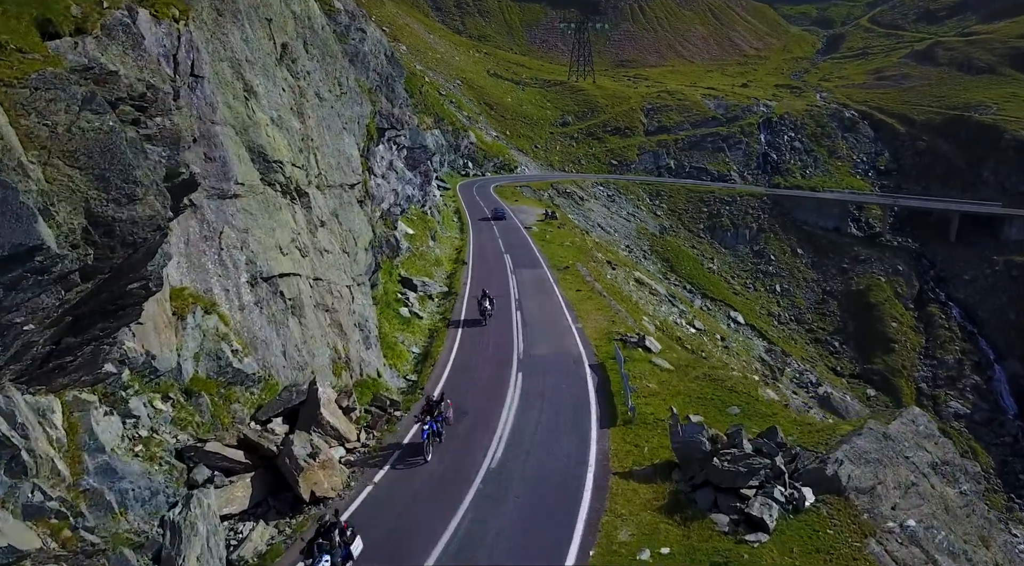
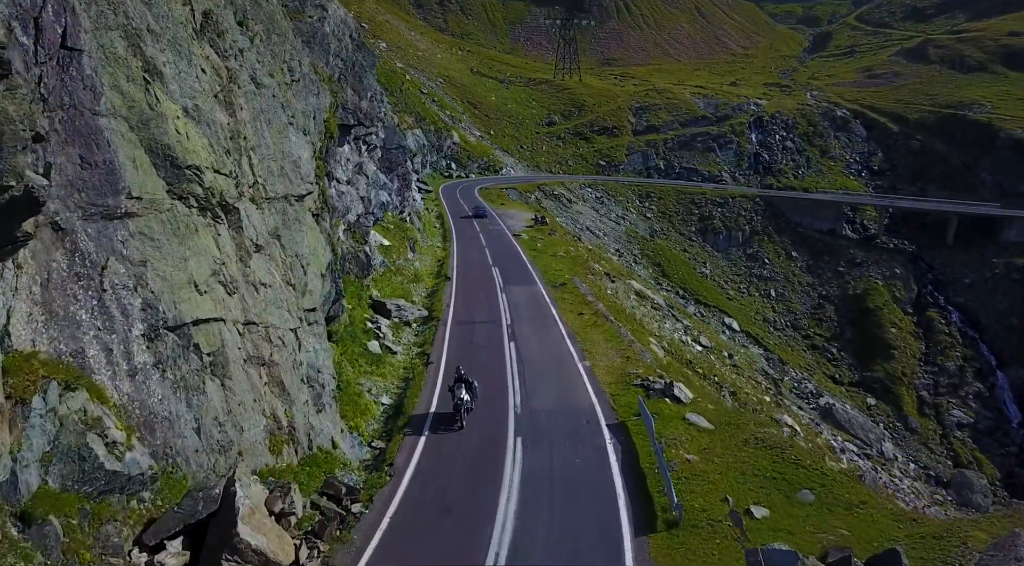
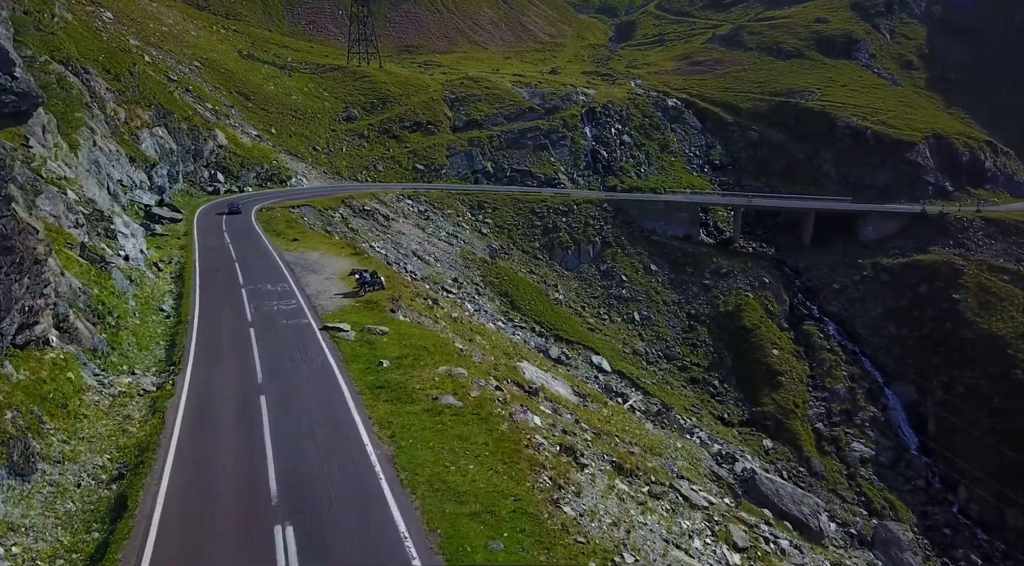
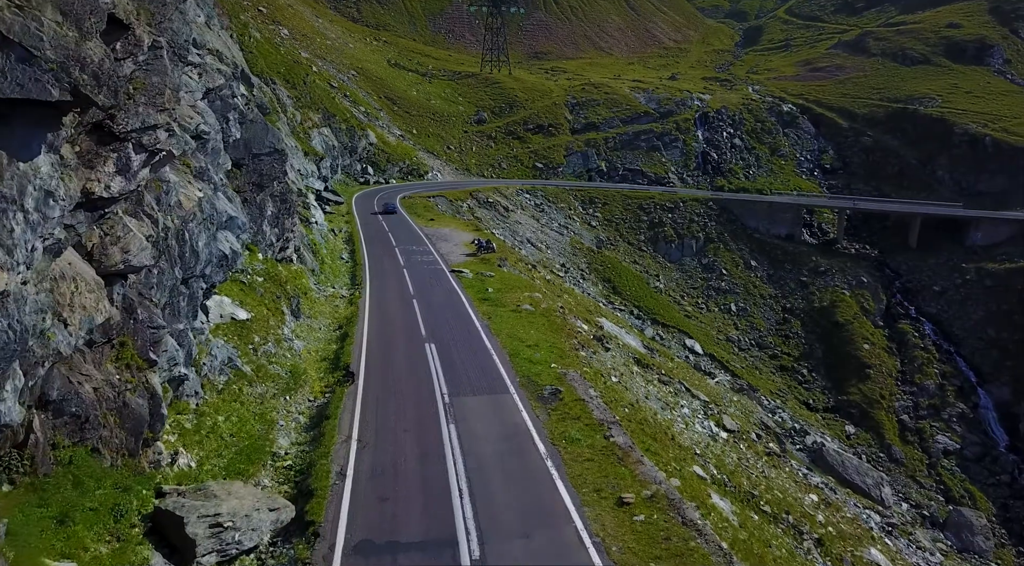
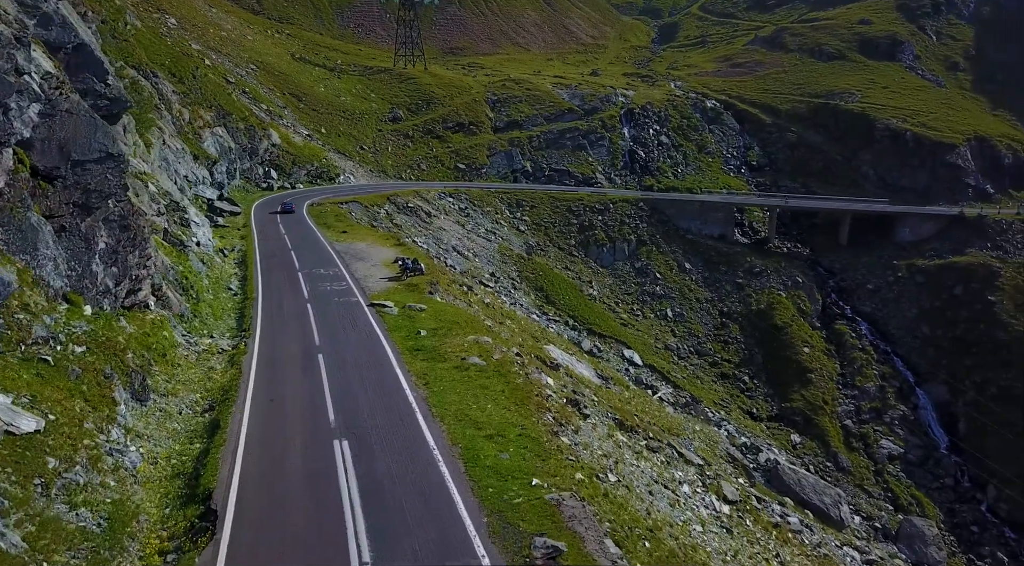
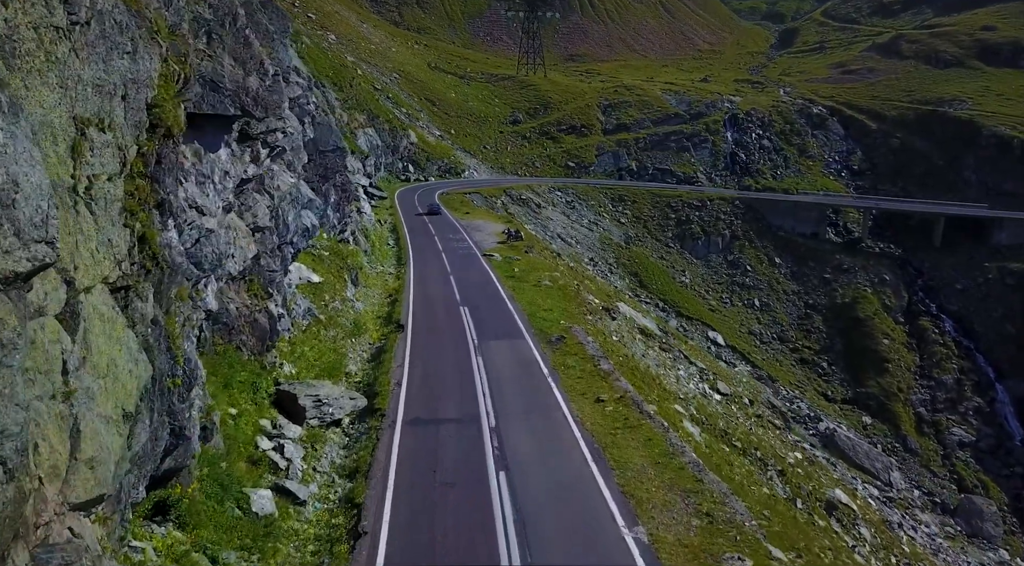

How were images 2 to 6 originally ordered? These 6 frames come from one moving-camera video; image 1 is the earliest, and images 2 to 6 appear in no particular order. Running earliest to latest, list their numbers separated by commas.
2, 6, 4, 5, 3
